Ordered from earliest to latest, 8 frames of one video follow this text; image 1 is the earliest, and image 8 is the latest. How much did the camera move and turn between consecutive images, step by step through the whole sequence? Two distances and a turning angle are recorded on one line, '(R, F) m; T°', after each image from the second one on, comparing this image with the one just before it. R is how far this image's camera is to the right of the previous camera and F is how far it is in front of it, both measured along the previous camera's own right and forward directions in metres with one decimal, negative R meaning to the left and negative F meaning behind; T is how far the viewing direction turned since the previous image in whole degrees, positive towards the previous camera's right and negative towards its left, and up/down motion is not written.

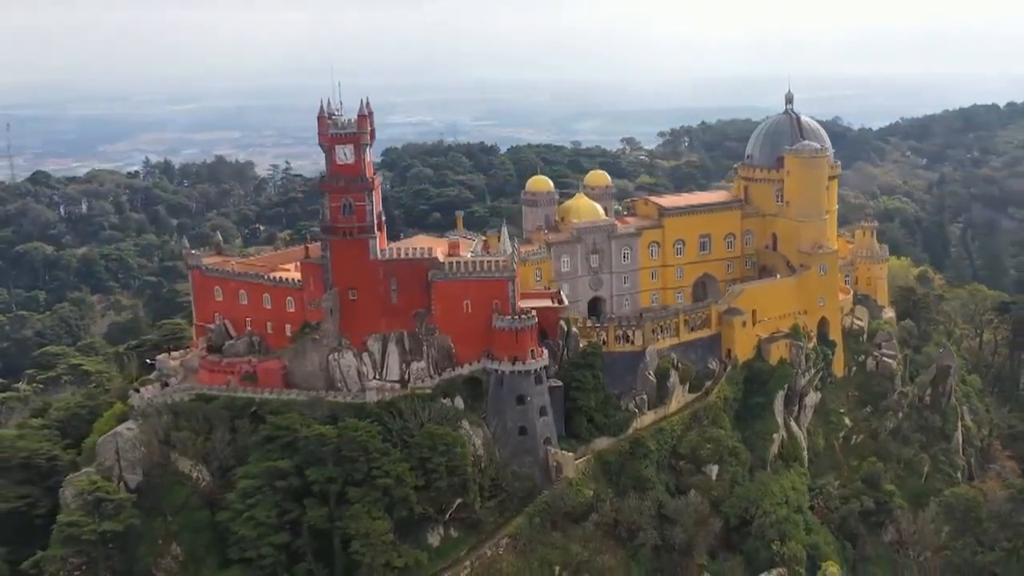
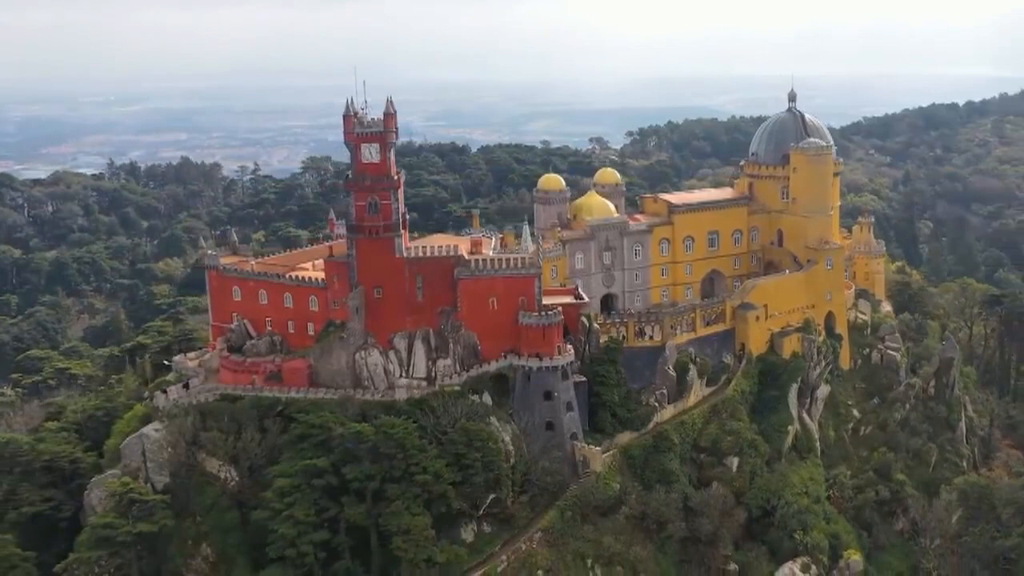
(-2.4, -0.2) m; +2°
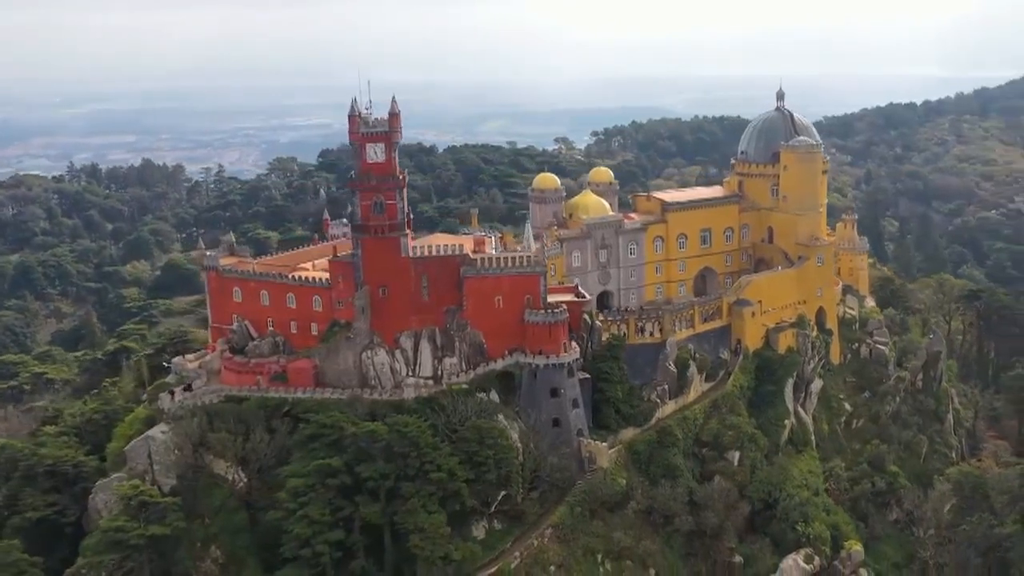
(-1.6, -0.2) m; +2°
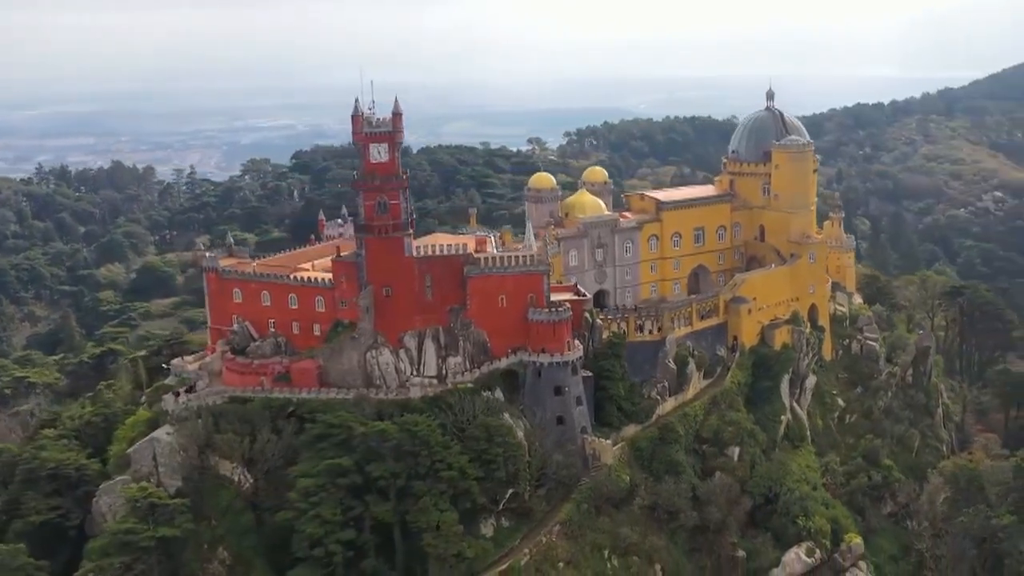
(-1.3, -0.2) m; +2°
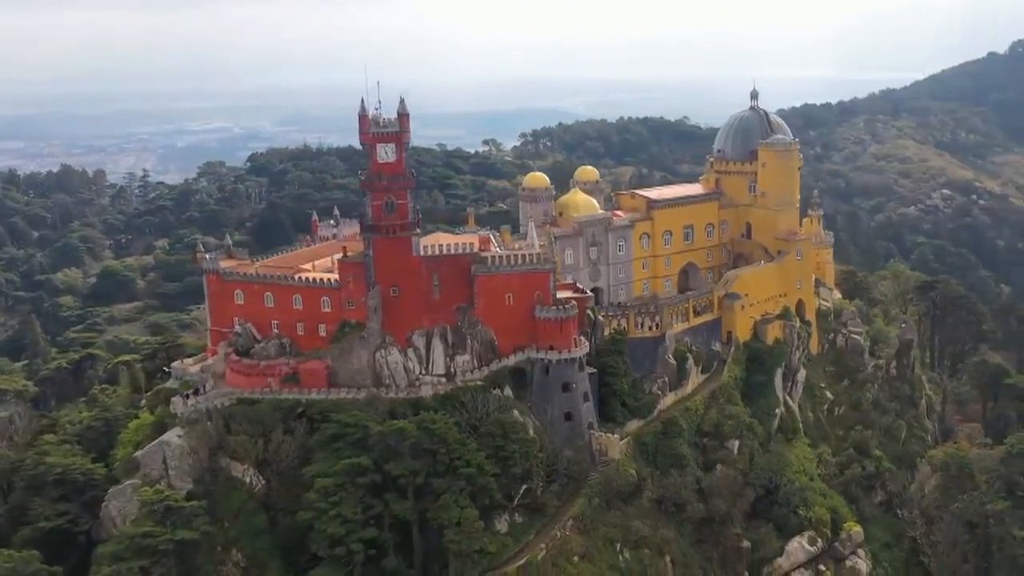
(-2.1, -0.3) m; +3°
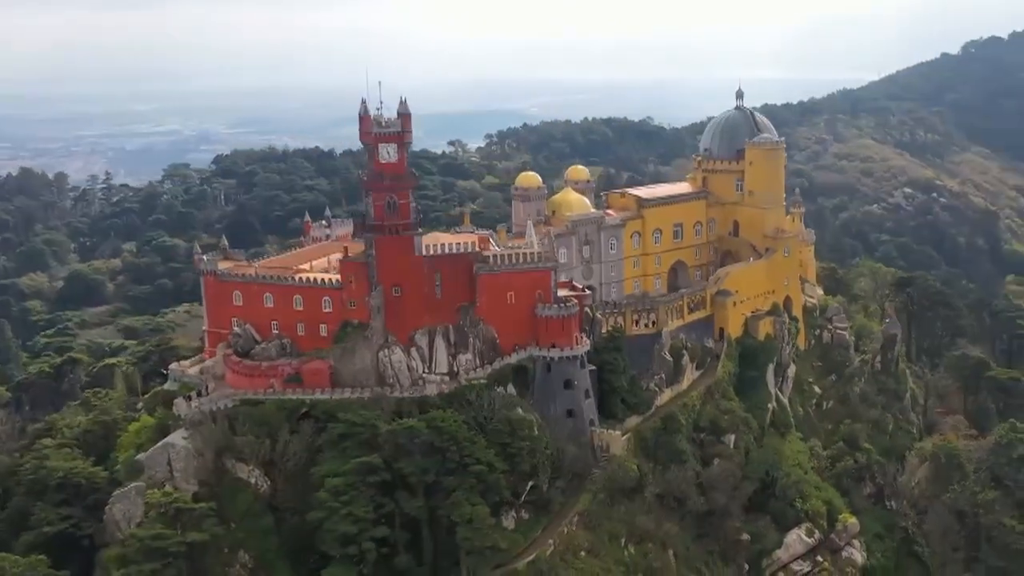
(-1.5, -0.3) m; +2°
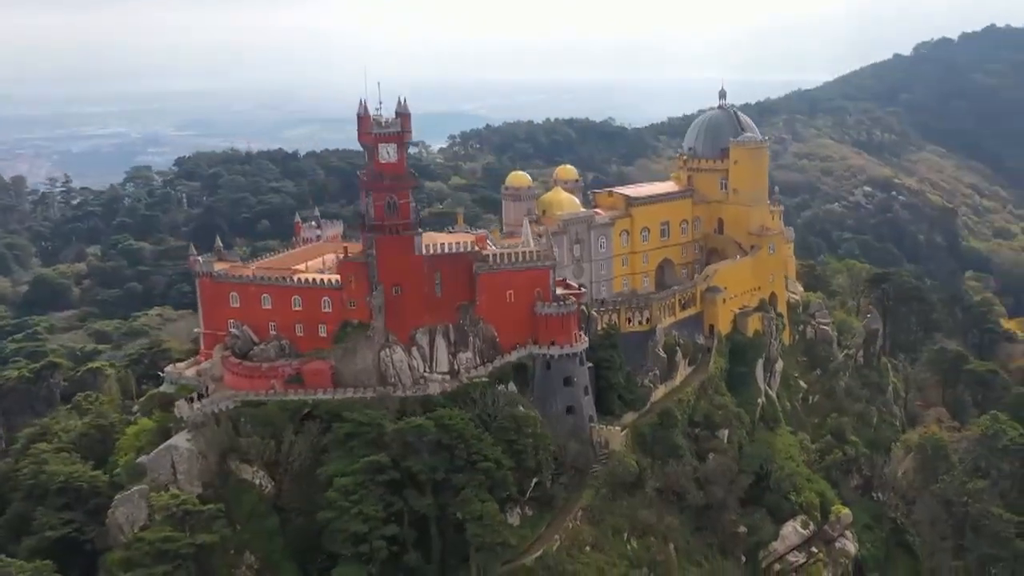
(-1.5, -0.3) m; +2°
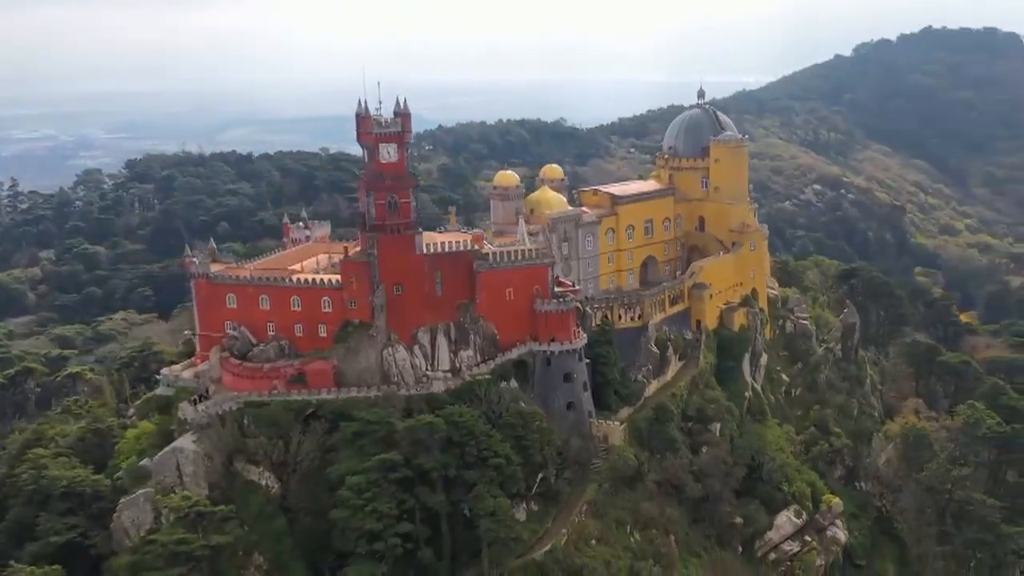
(-2.0, -0.4) m; +3°
